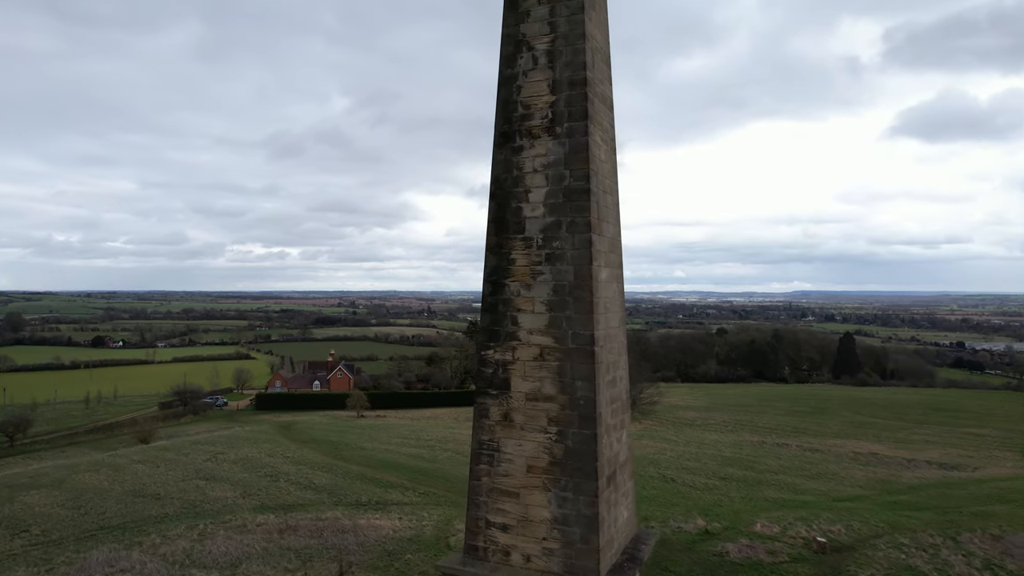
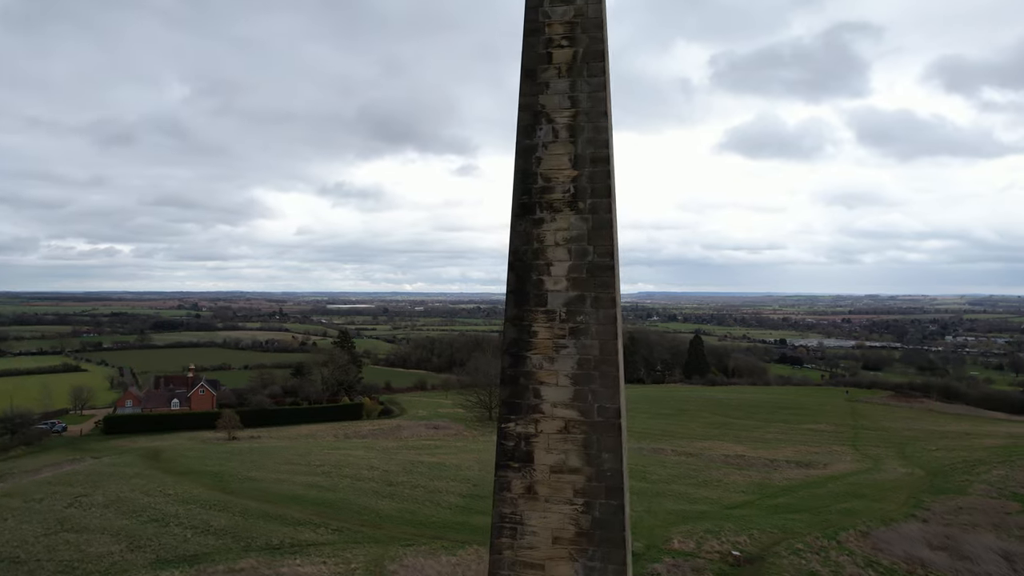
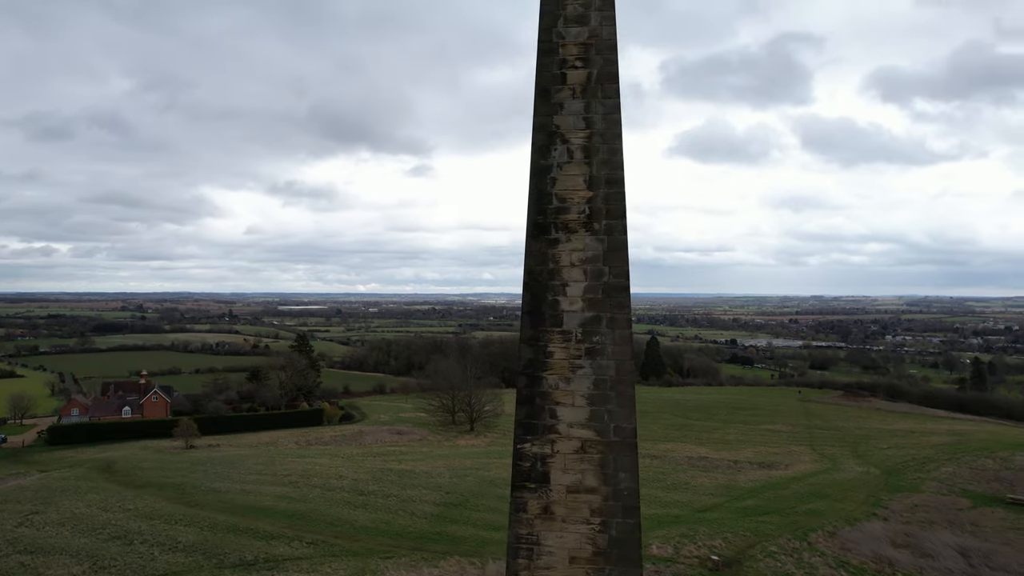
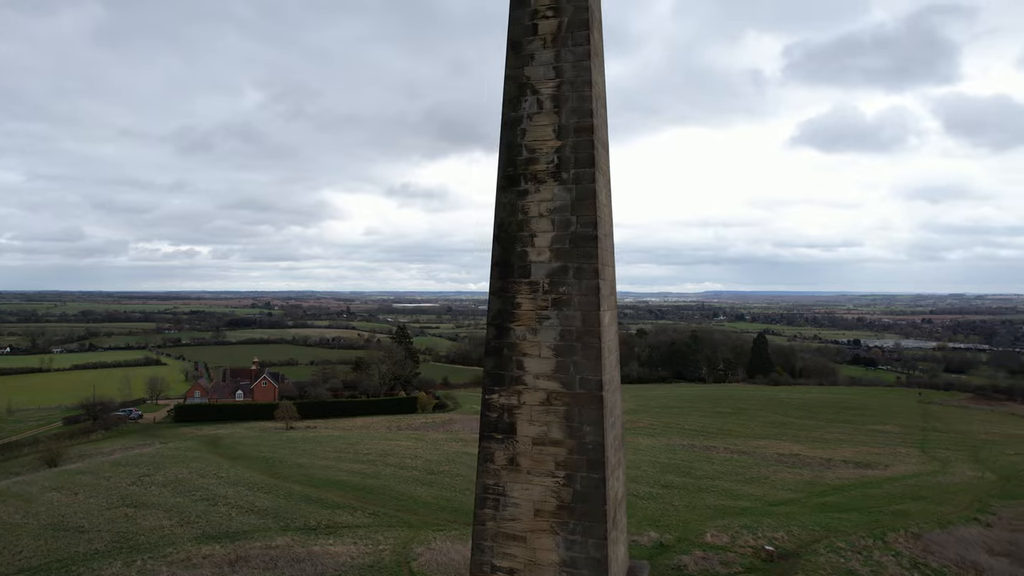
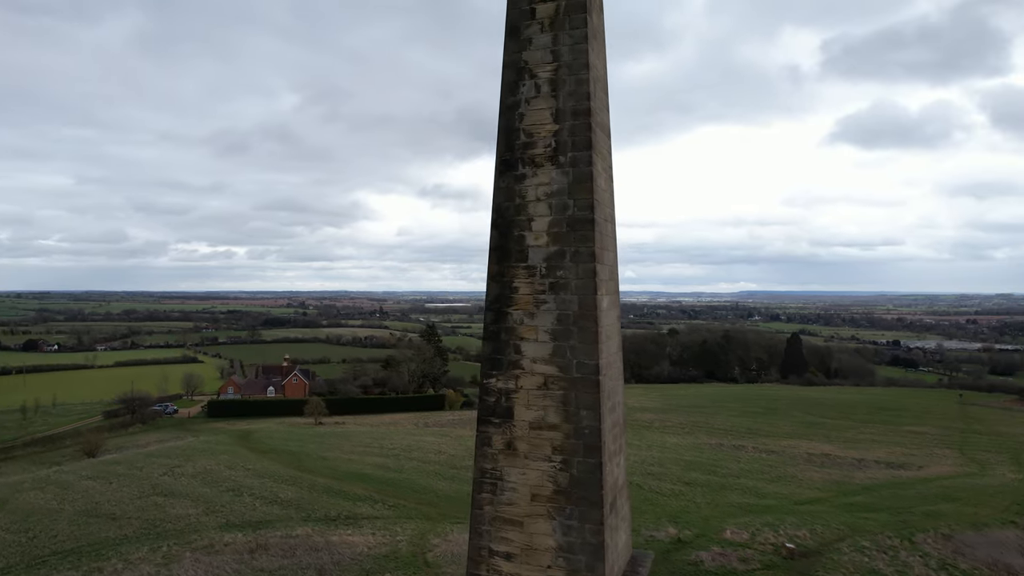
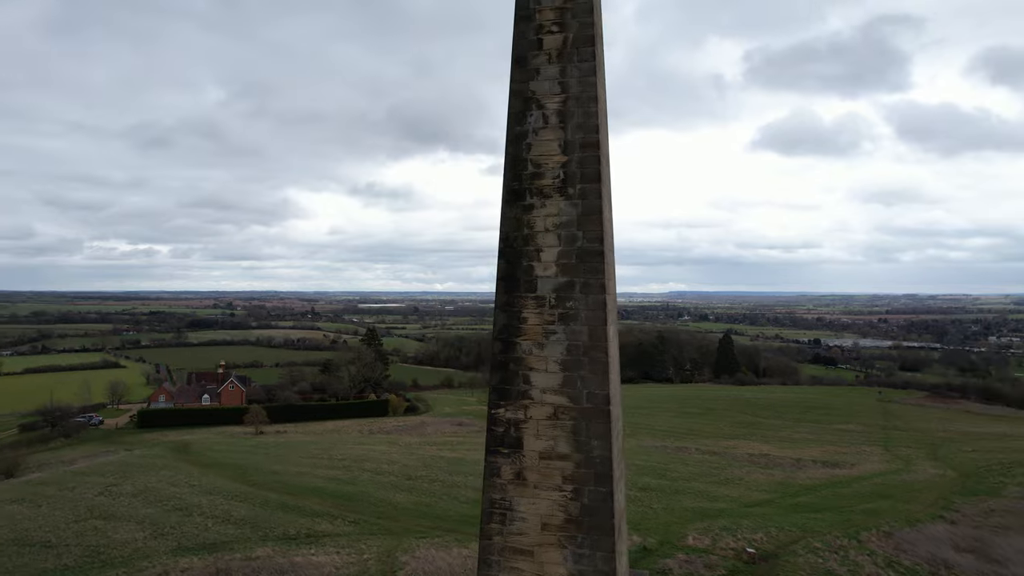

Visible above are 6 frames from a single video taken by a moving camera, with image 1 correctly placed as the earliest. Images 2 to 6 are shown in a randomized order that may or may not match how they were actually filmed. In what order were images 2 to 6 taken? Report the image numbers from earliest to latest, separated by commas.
5, 4, 6, 2, 3
